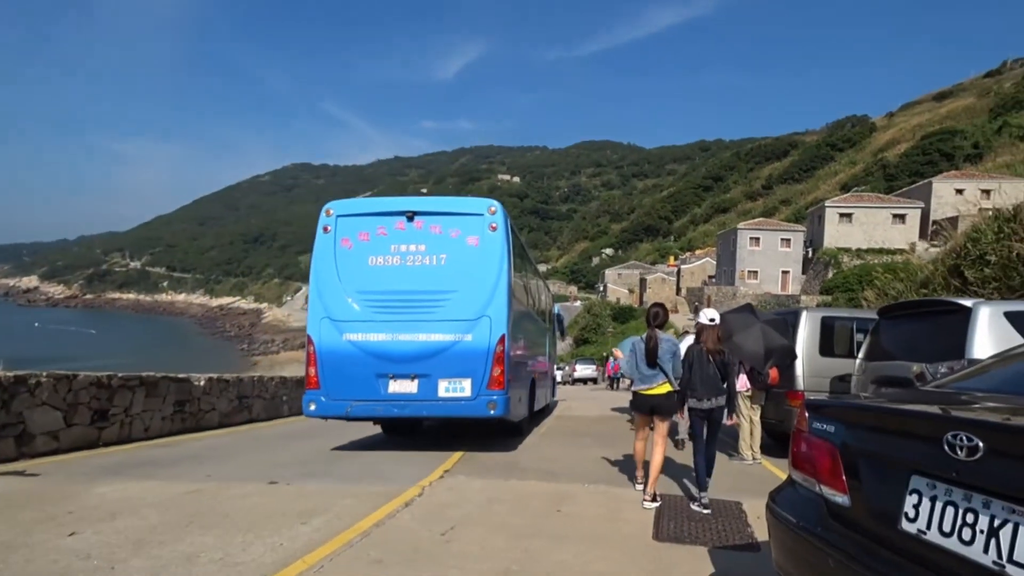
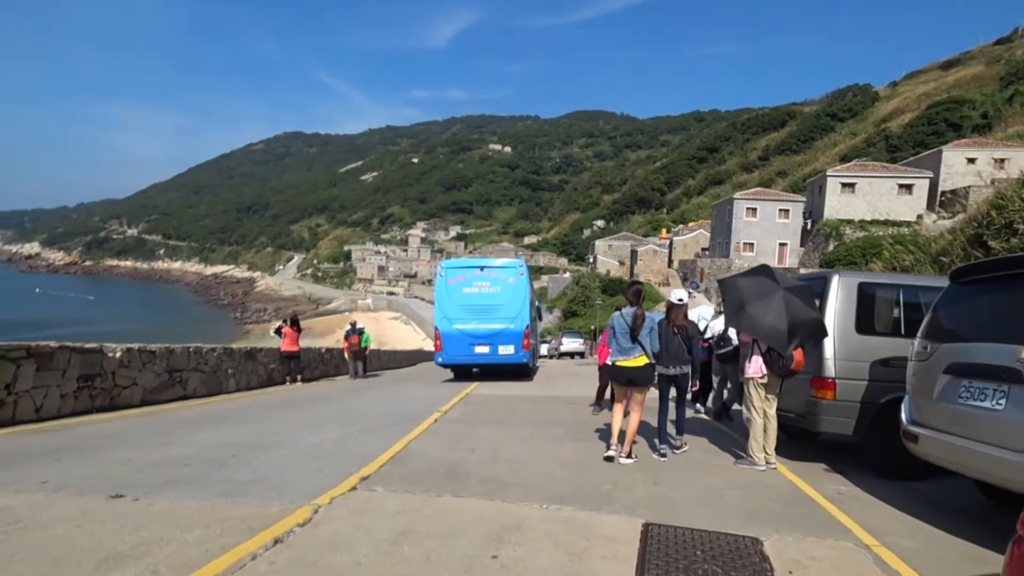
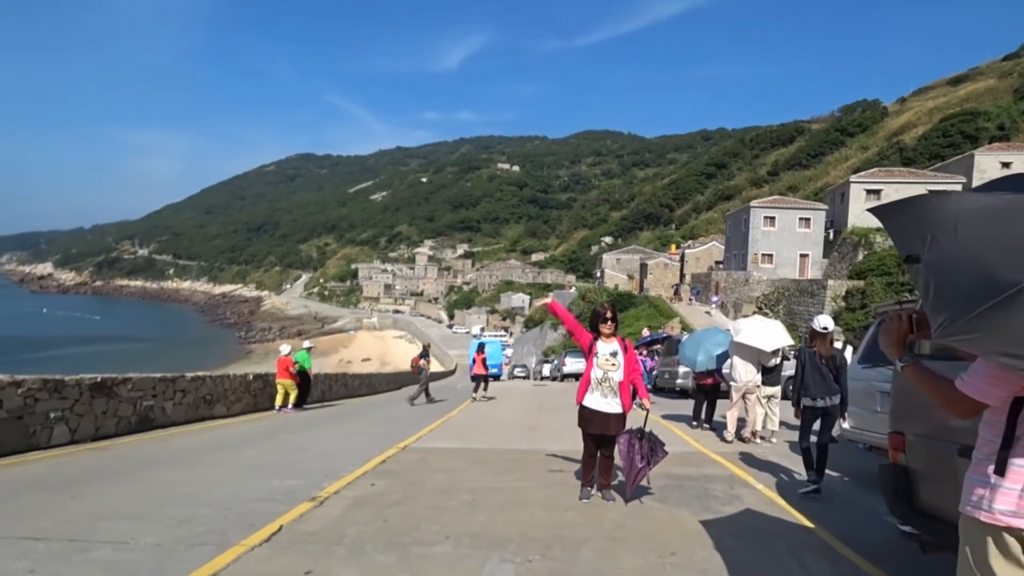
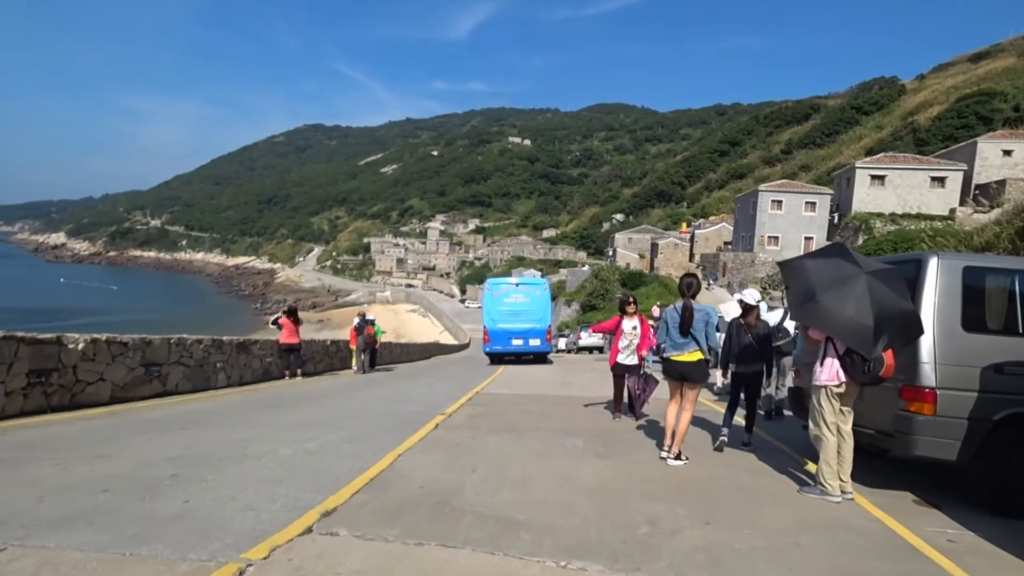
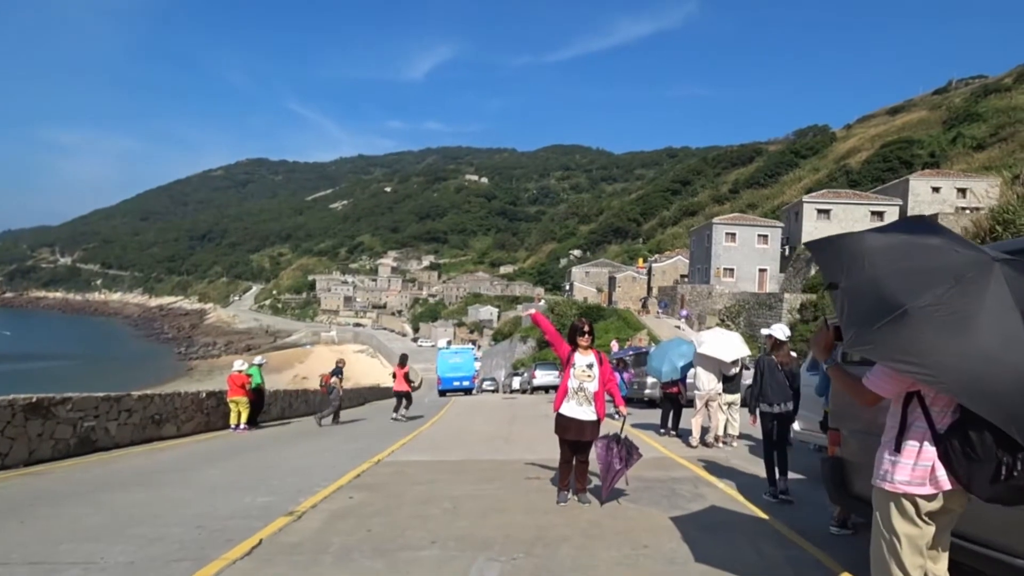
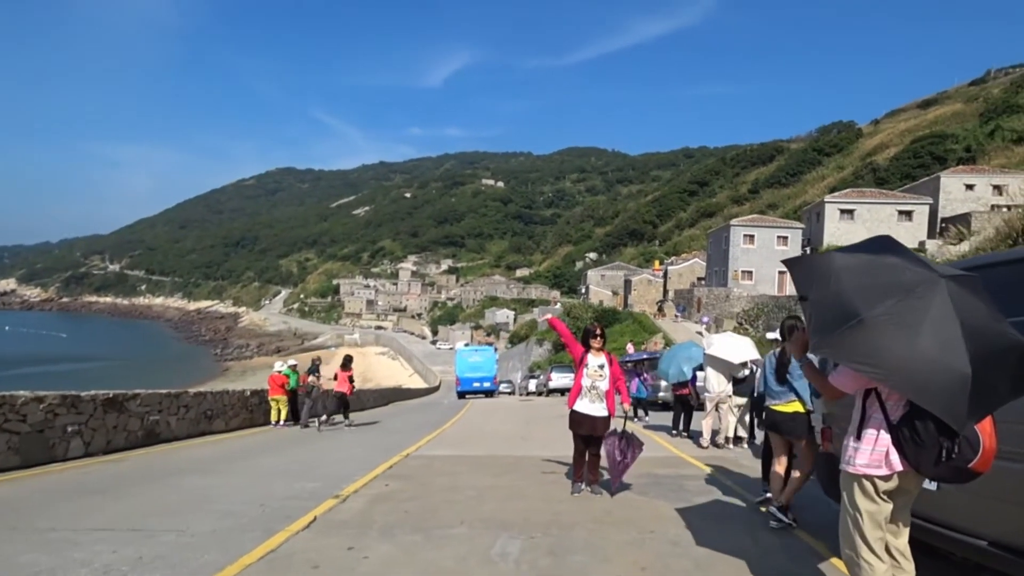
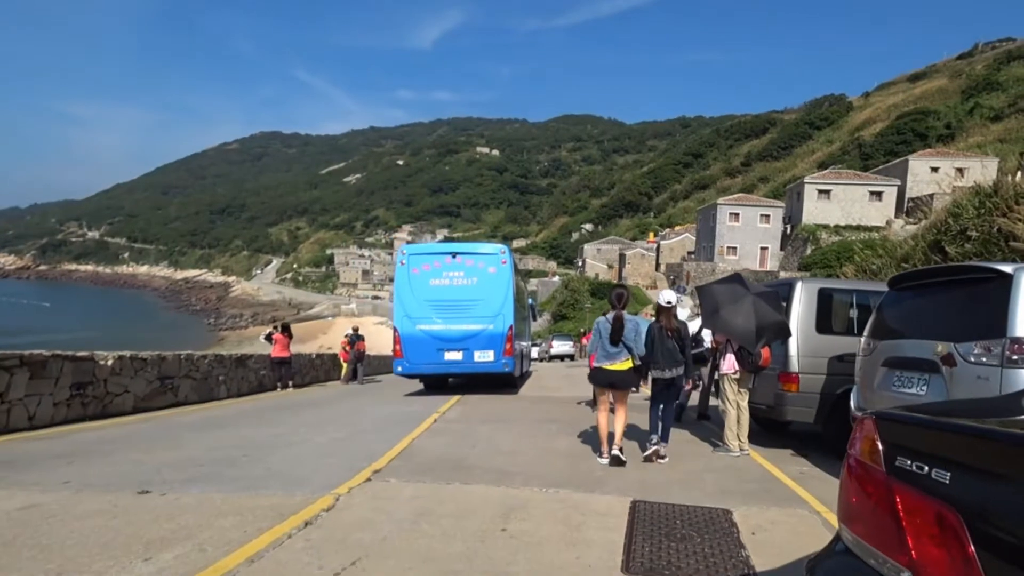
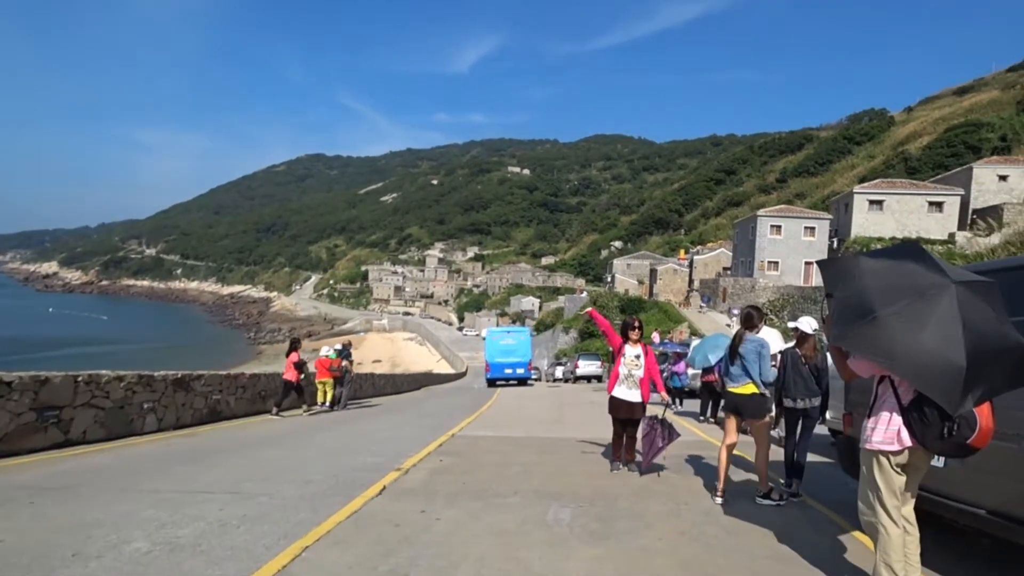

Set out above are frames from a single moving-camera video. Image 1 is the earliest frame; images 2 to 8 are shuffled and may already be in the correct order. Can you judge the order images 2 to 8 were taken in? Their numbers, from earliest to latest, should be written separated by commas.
7, 2, 4, 8, 6, 5, 3
